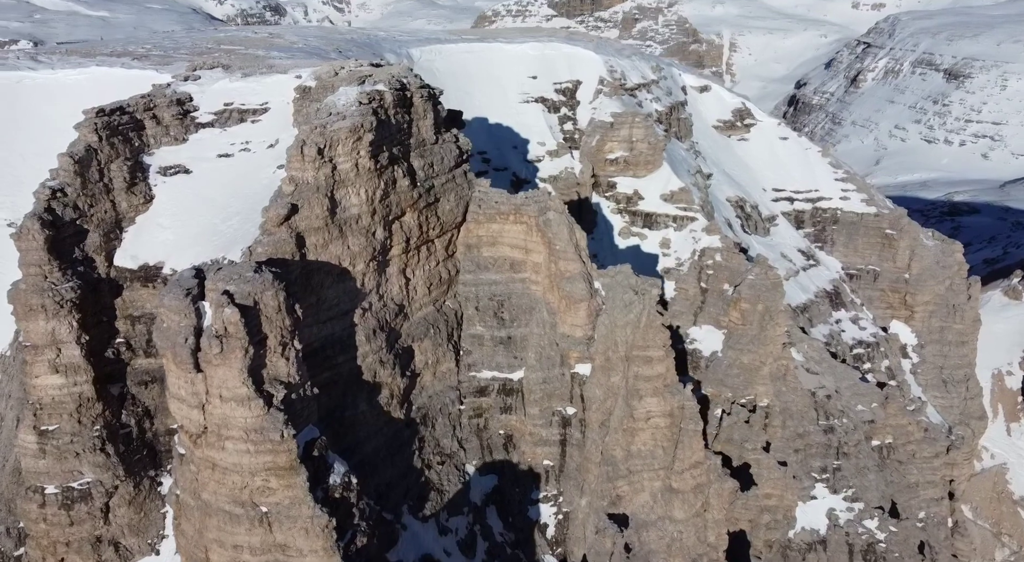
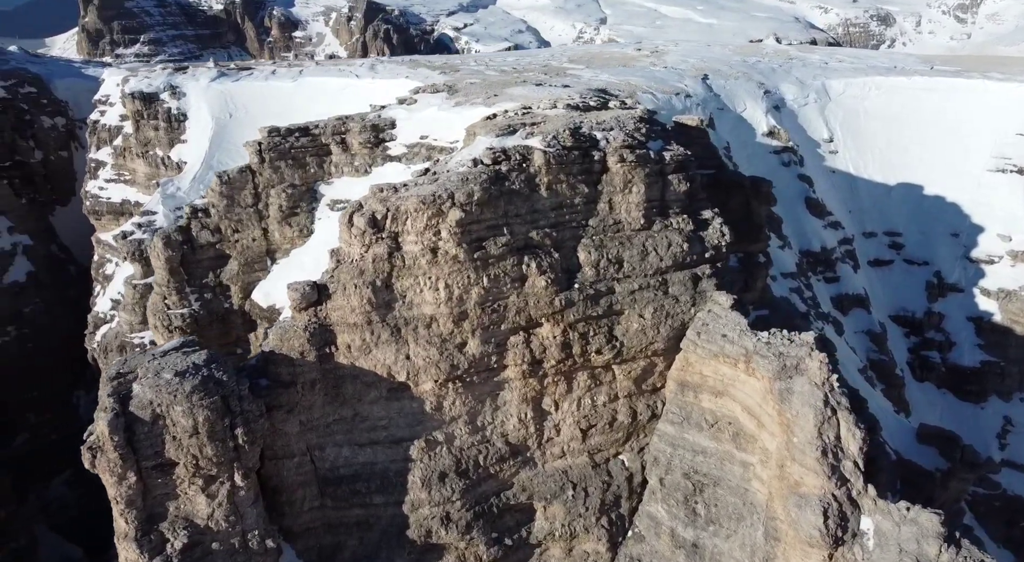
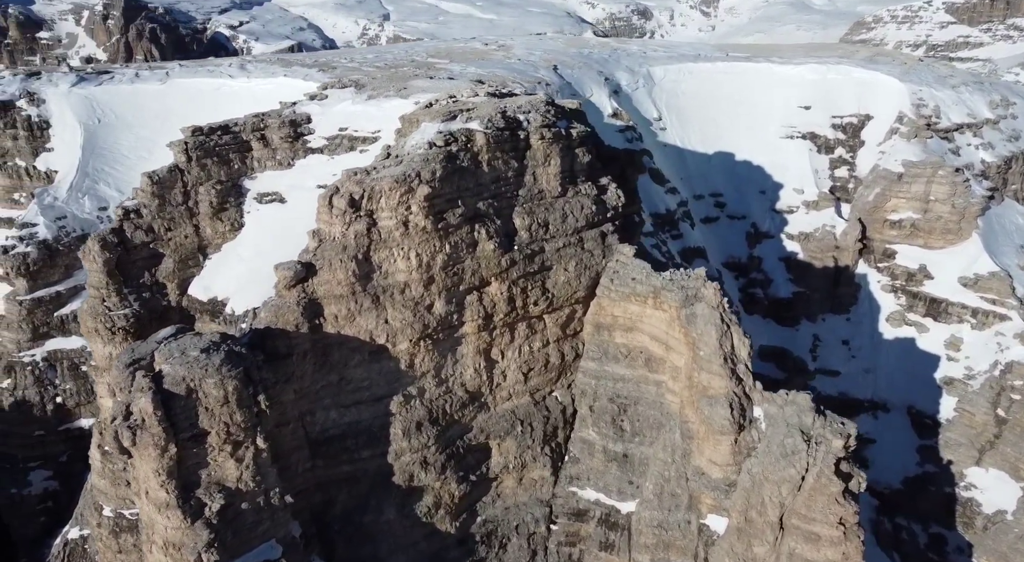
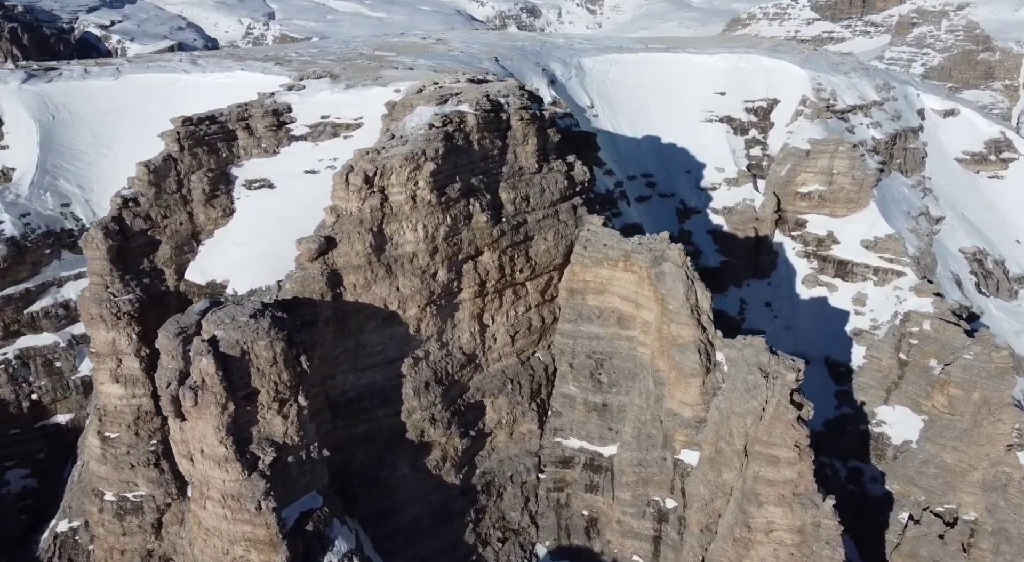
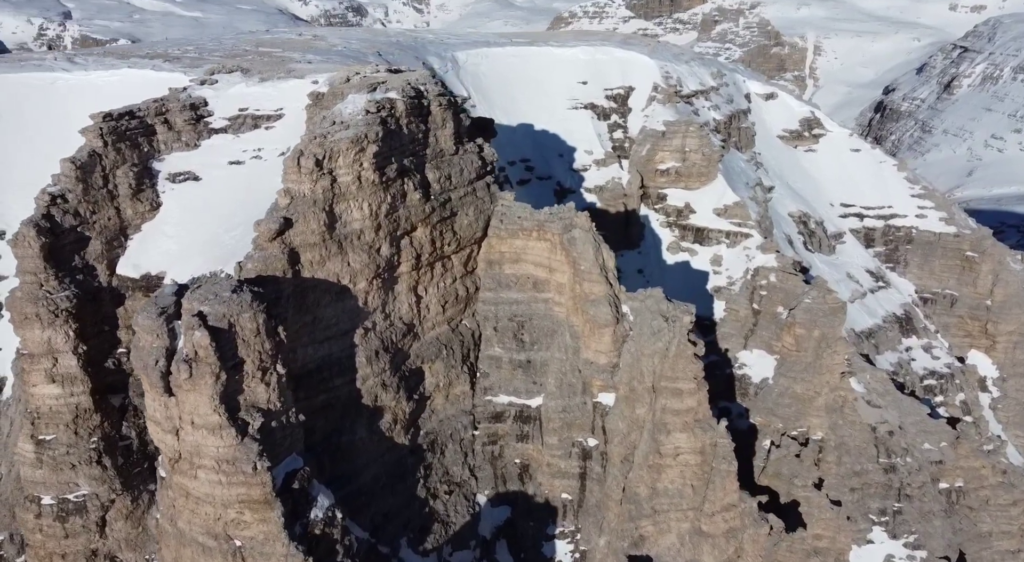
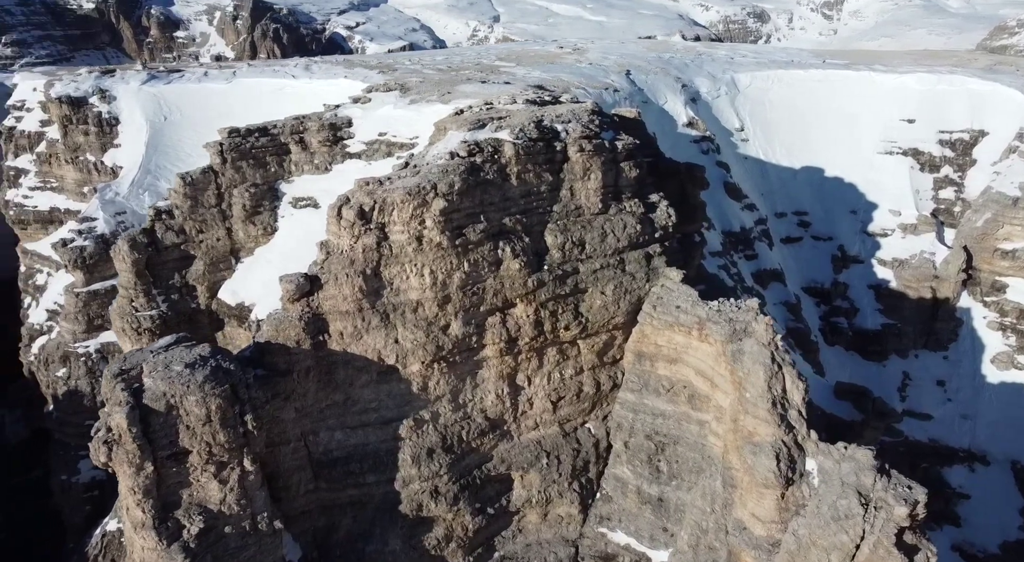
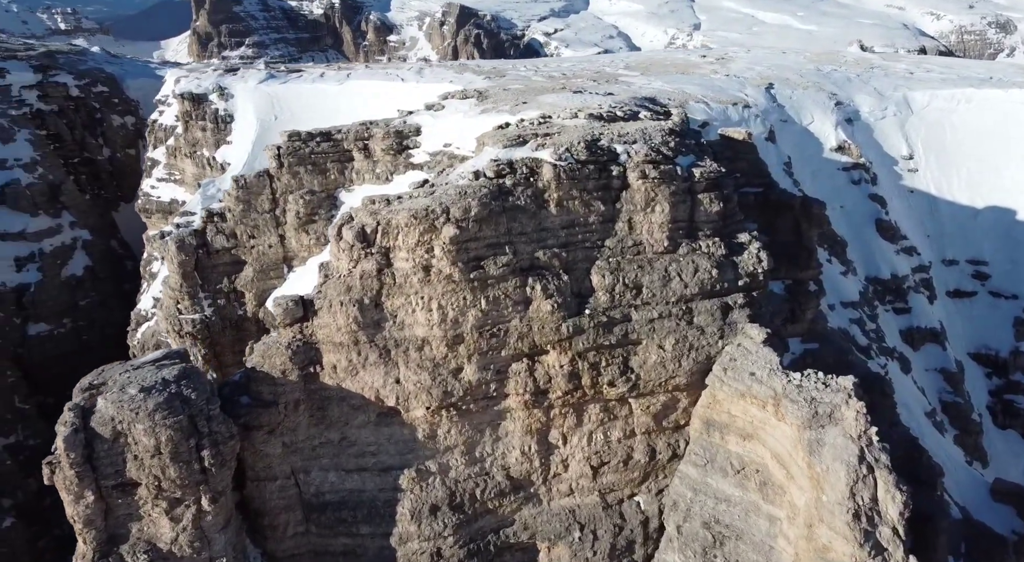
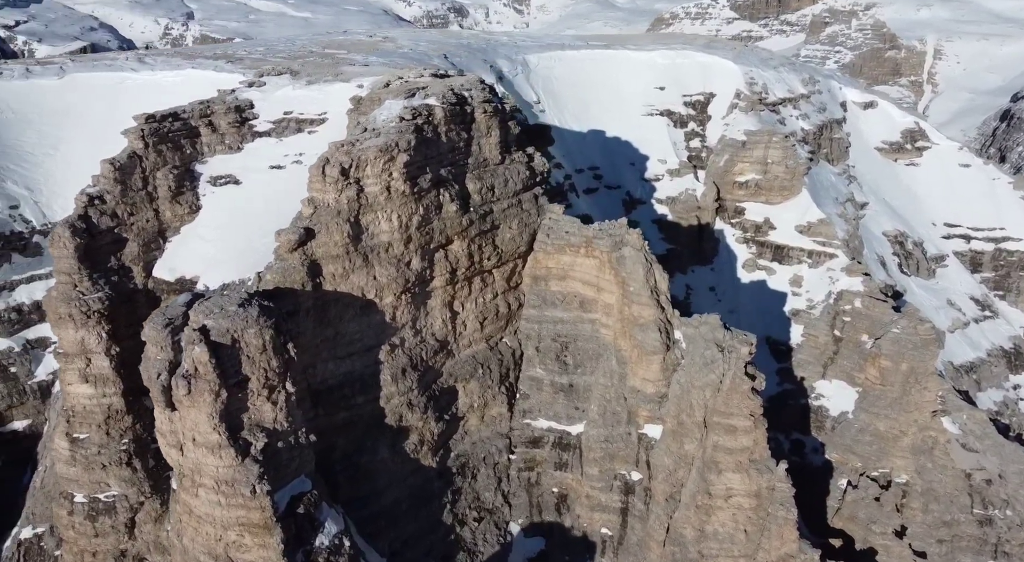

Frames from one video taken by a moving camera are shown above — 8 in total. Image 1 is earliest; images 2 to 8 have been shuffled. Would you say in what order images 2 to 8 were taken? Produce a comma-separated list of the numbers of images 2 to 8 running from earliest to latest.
5, 8, 4, 3, 6, 2, 7
